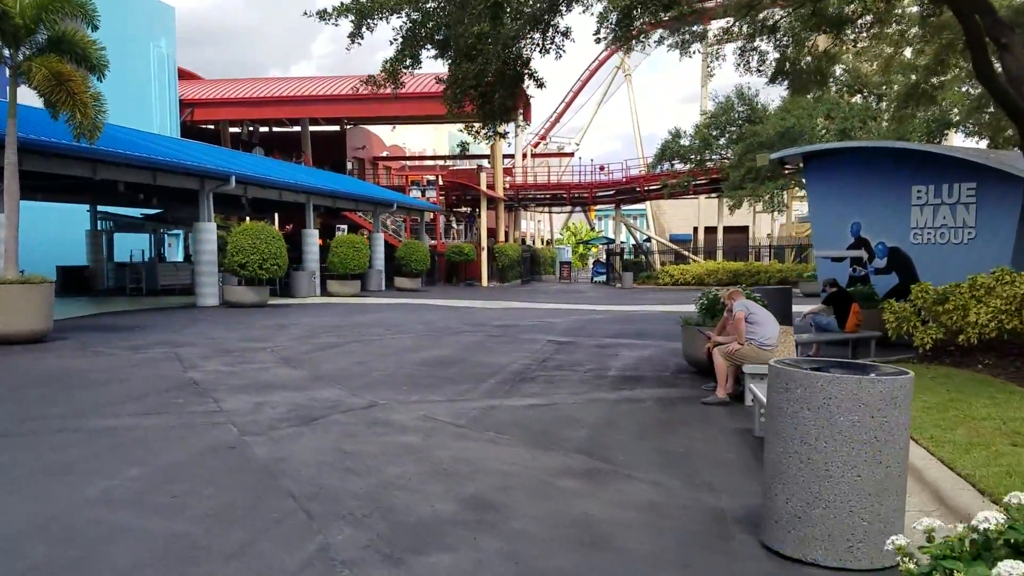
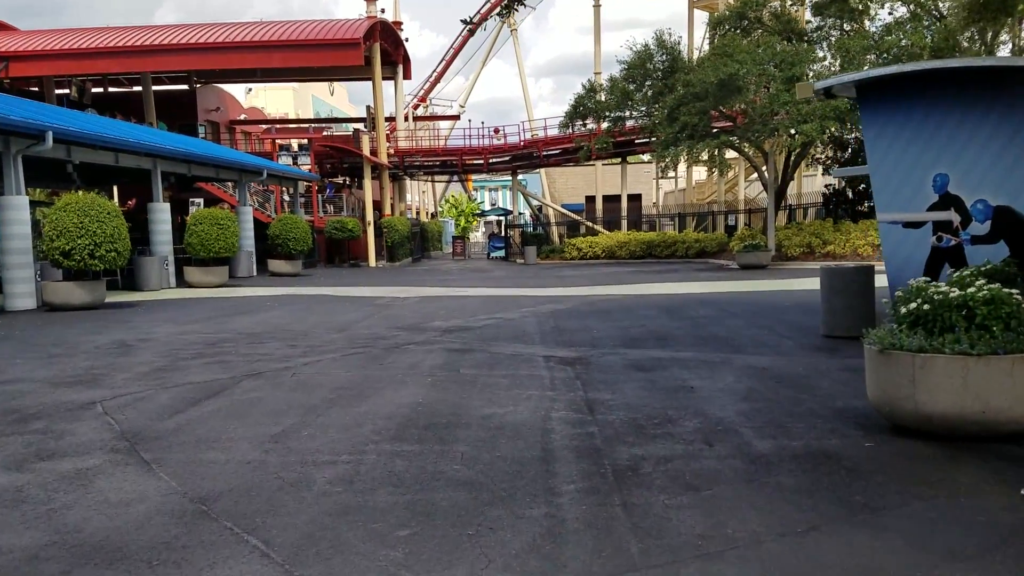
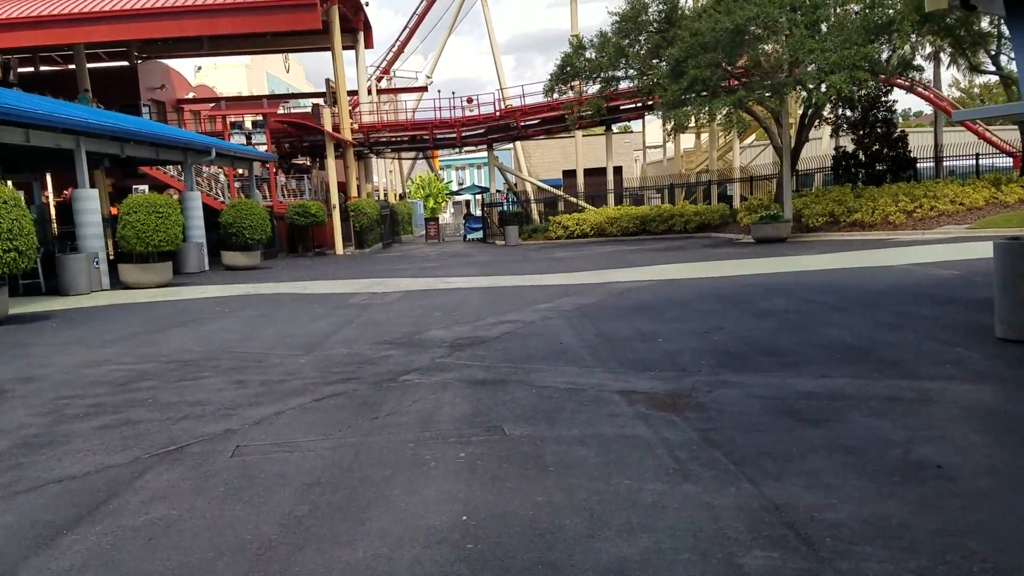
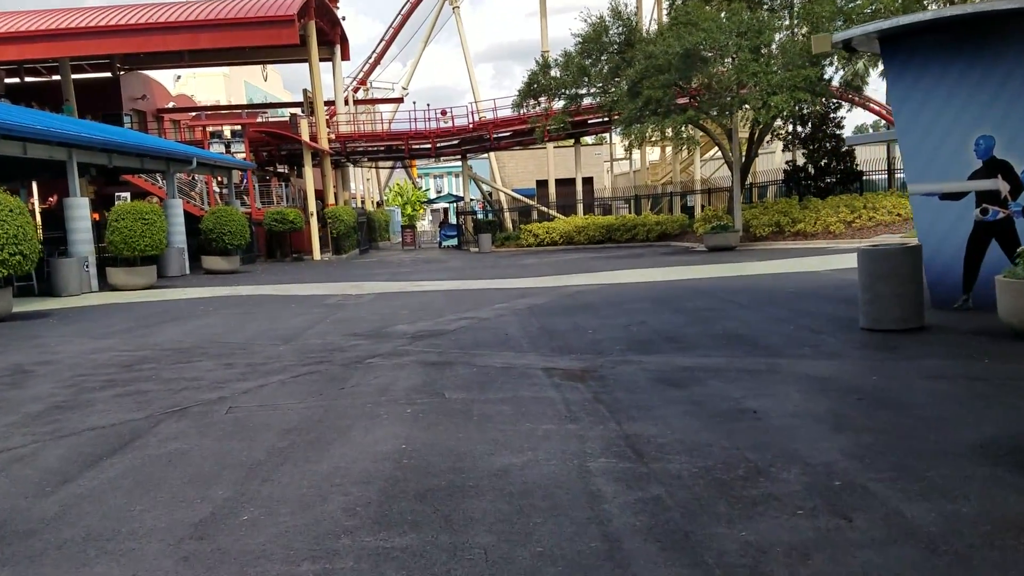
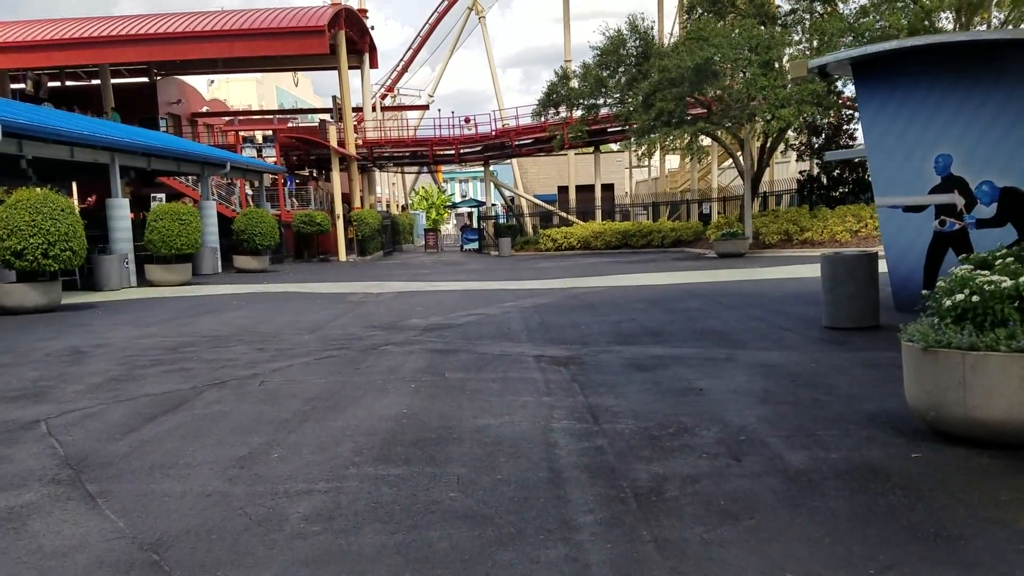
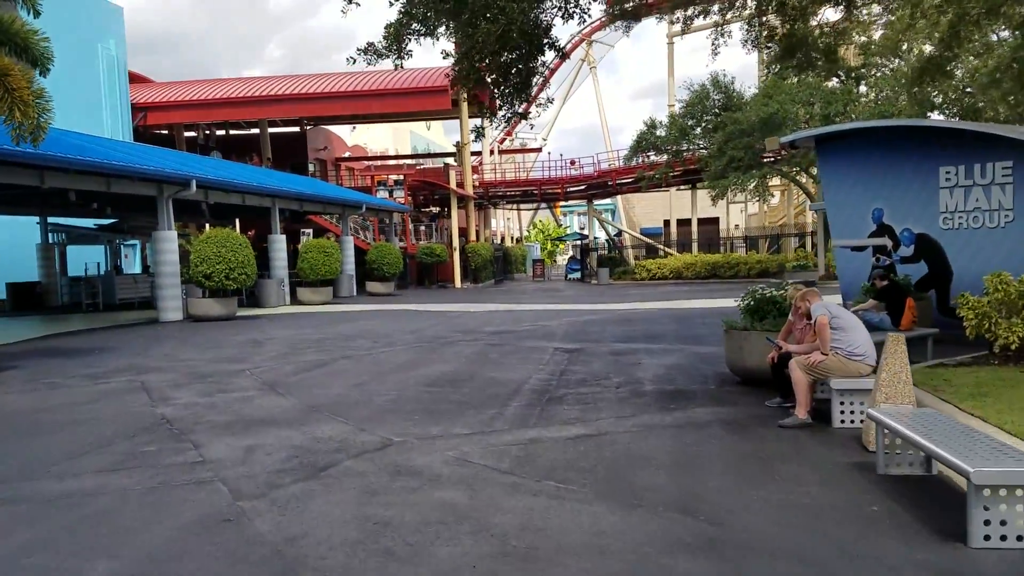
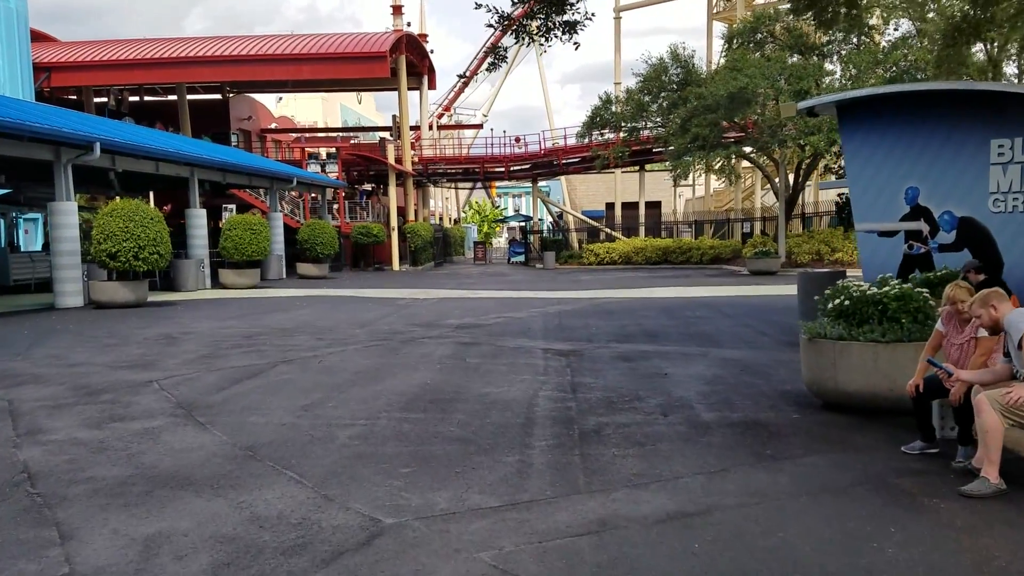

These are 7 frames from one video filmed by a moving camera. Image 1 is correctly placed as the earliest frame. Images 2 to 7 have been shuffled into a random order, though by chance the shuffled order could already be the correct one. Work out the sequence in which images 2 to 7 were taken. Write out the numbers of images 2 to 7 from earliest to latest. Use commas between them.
6, 7, 2, 5, 4, 3
